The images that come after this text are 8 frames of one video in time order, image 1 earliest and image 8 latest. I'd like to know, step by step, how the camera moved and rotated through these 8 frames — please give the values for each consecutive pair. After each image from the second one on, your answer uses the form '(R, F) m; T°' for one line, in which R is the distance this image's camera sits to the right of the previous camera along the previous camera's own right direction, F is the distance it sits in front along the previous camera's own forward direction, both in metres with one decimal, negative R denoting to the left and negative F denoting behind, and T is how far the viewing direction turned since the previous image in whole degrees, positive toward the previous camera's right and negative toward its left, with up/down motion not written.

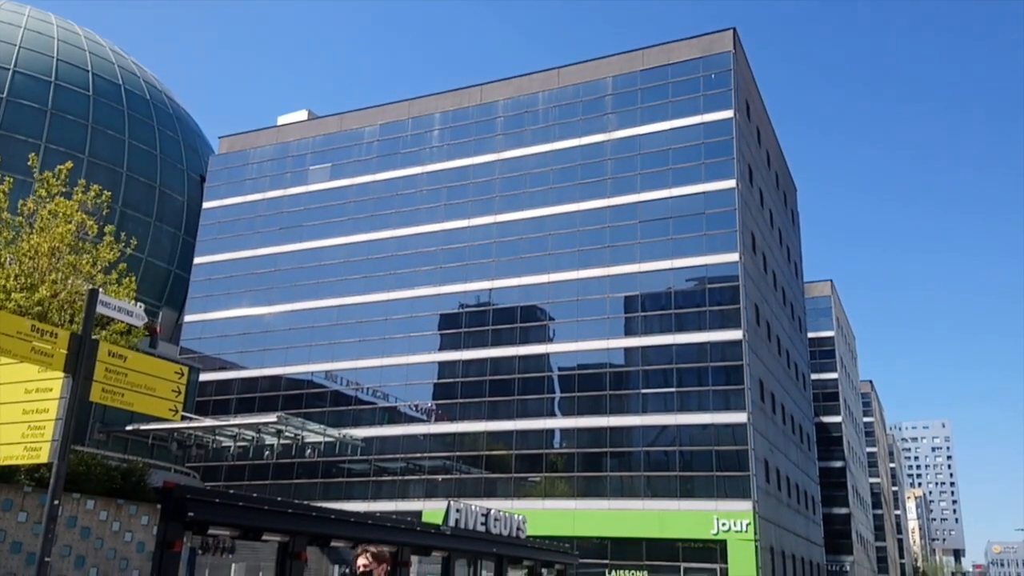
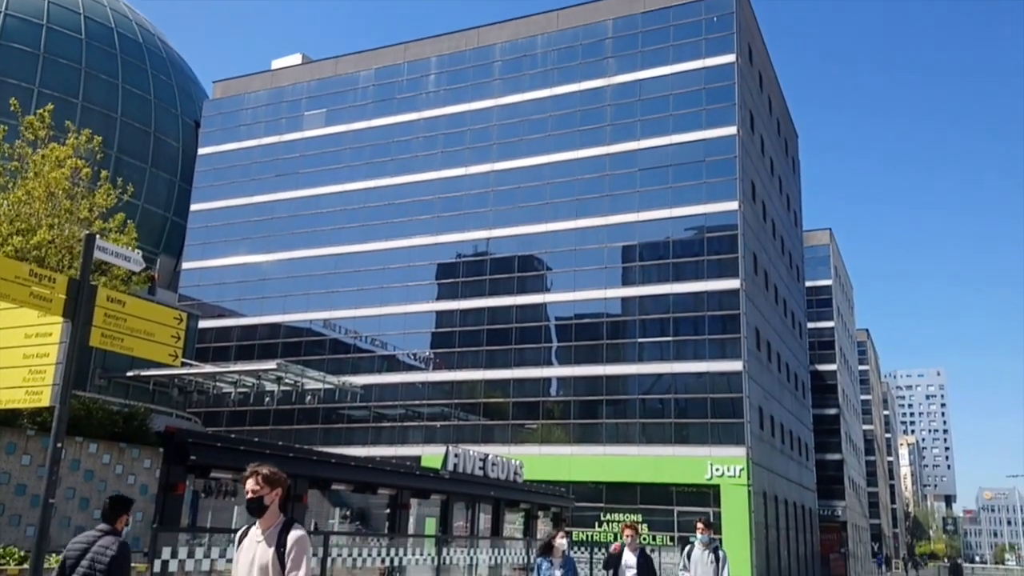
(+0.2, 0.0) m; 0°
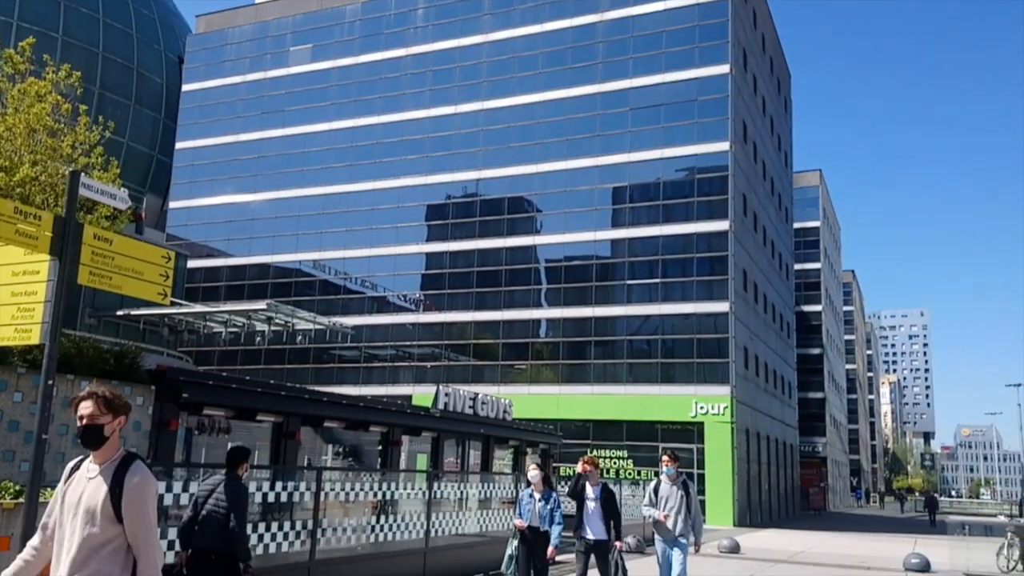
(+0.1, -0.1) m; +1°
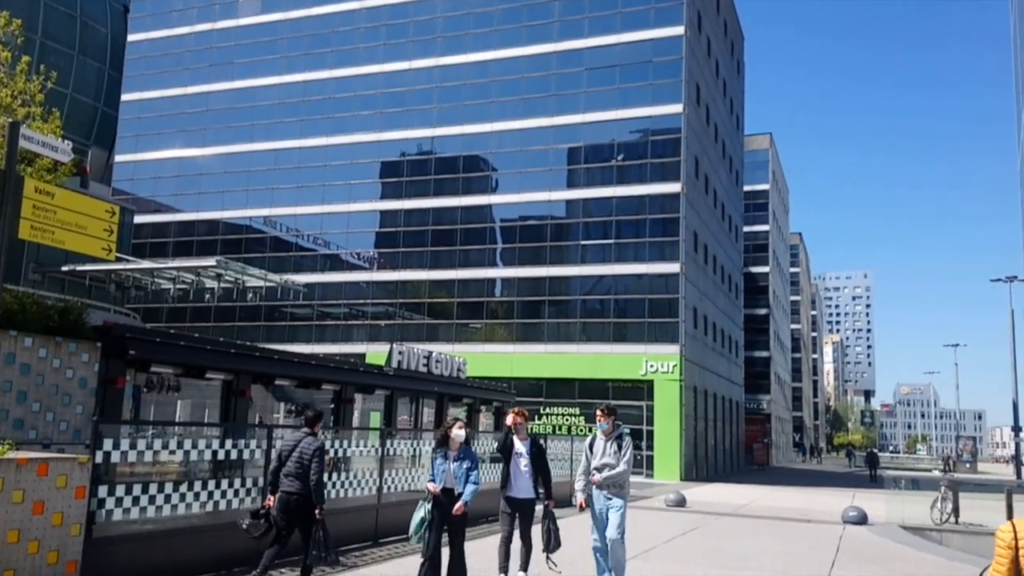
(+0.4, -0.2) m; +3°
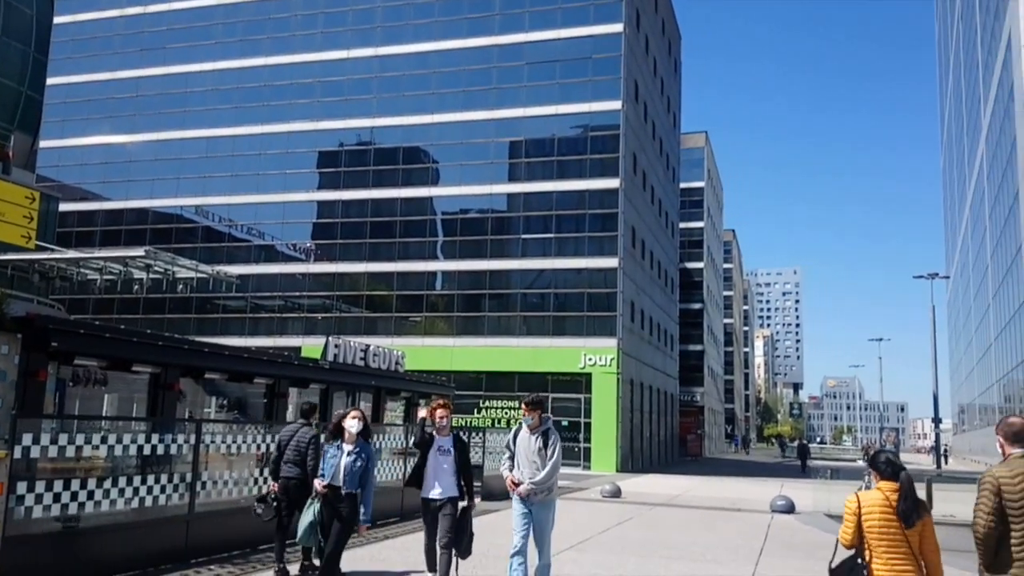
(+0.4, -0.1) m; +4°
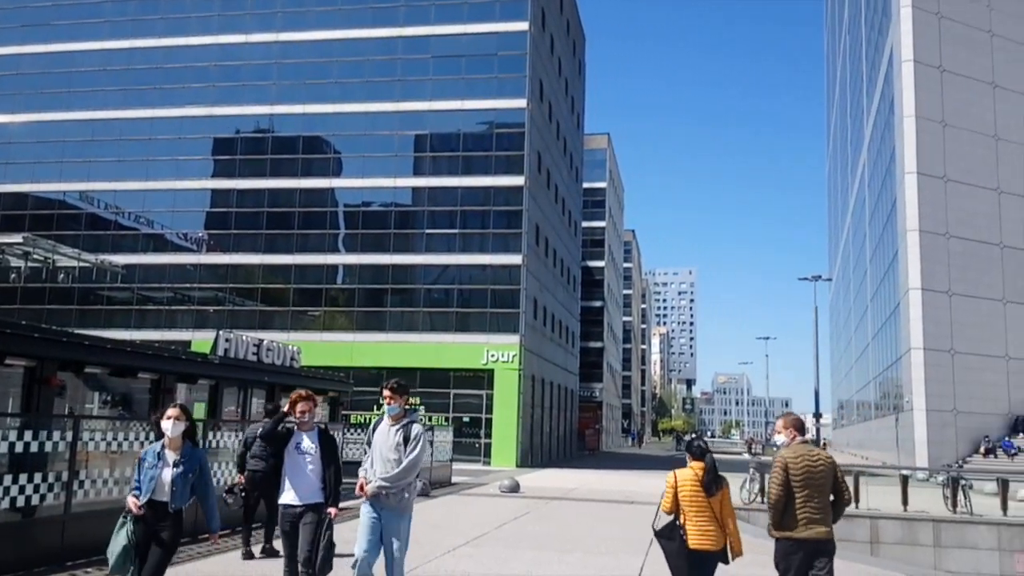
(+0.5, 0.0) m; +6°
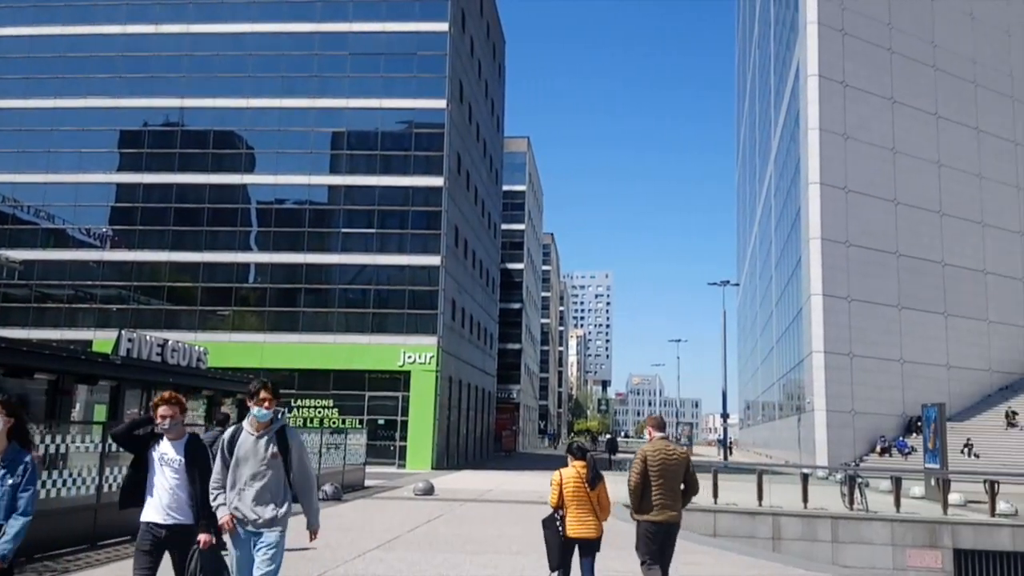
(+0.8, 0.0) m; +5°
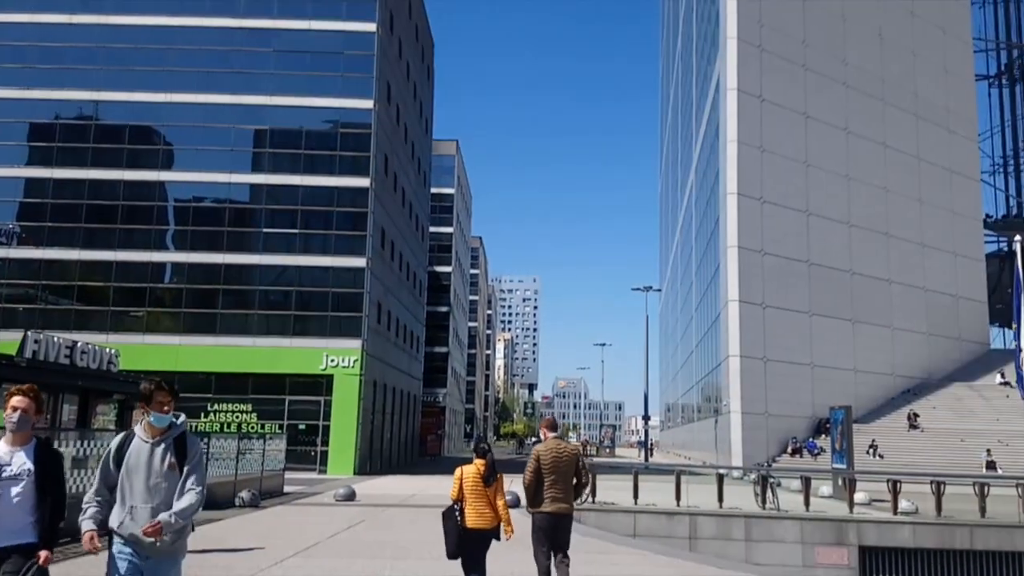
(+0.4, -0.1) m; +5°
